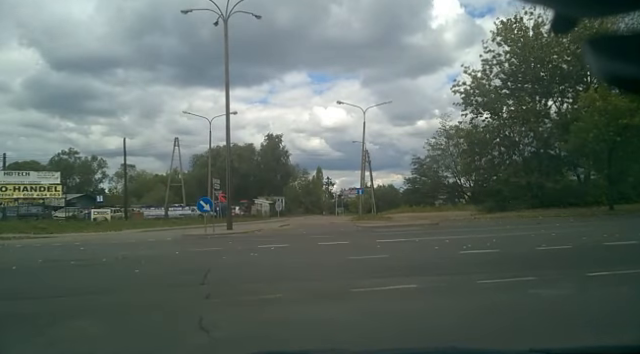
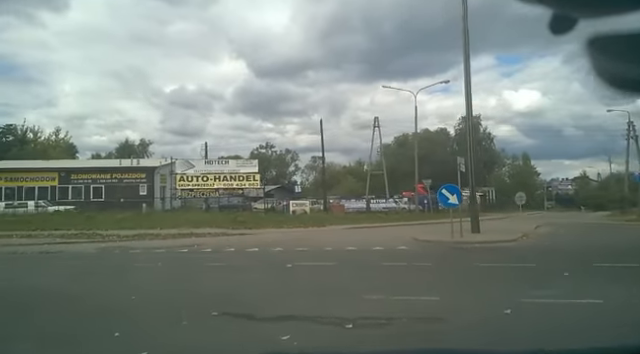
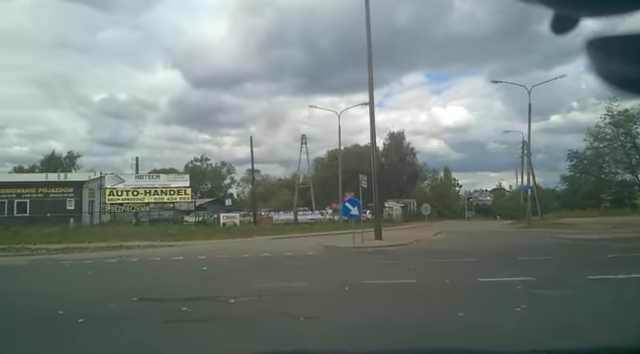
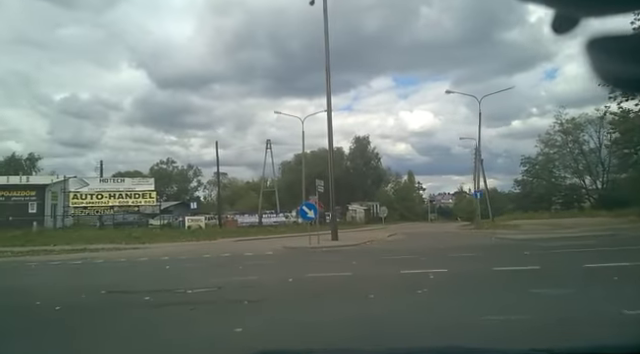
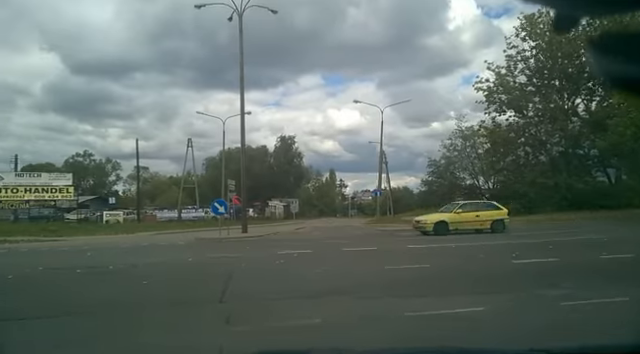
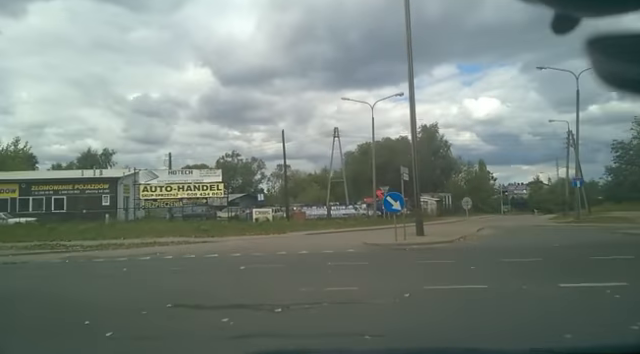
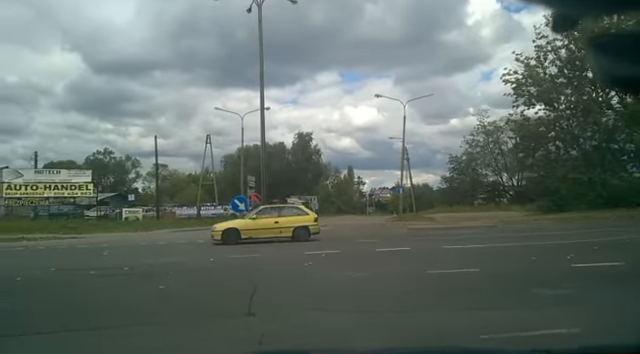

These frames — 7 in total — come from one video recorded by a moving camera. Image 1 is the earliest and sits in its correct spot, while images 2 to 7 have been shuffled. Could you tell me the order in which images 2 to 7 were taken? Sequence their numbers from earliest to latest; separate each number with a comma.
5, 7, 4, 3, 6, 2
